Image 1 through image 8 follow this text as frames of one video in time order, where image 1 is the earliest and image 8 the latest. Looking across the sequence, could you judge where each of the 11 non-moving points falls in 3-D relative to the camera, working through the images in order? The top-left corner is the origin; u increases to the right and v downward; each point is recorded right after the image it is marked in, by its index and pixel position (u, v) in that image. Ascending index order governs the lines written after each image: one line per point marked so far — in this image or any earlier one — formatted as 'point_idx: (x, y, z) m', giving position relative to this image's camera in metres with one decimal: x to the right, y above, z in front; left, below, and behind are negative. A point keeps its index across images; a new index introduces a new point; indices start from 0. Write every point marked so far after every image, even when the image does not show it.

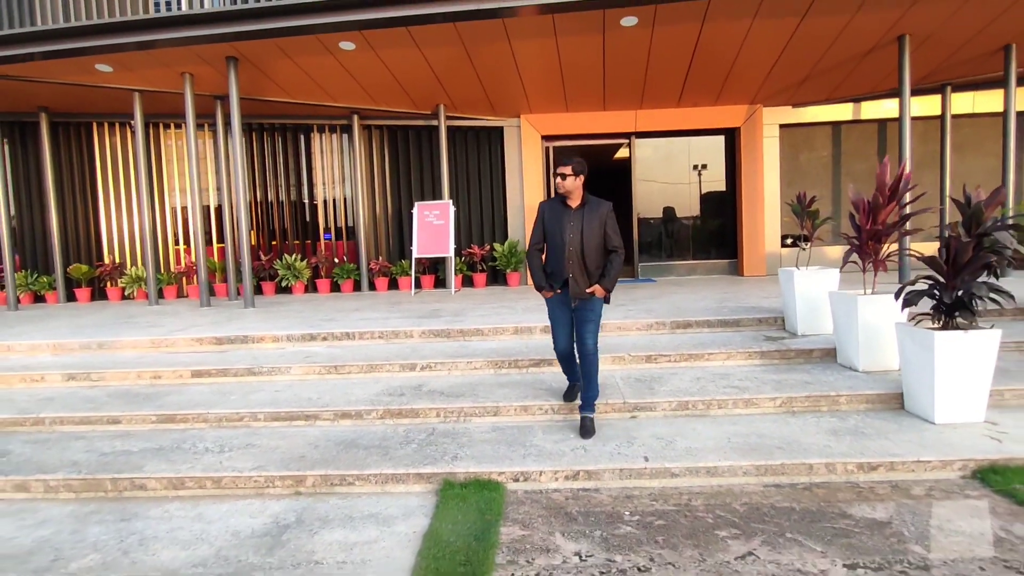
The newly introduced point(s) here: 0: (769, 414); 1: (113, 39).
0: (+1.6, -0.8, +4.0) m
1: (-4.7, +2.9, +7.4) m
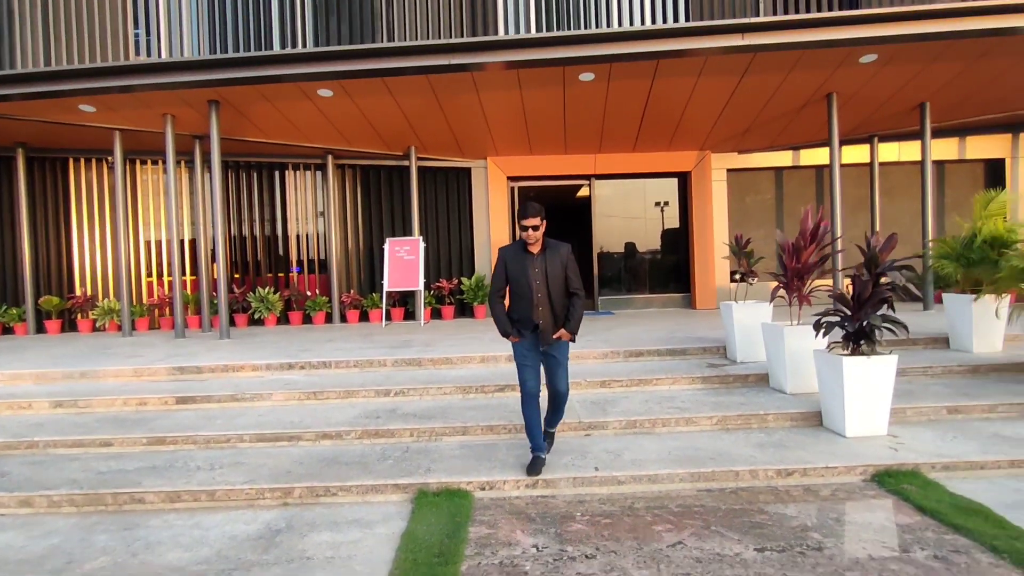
0: (+1.4, -1.0, +4.5) m
1: (-5.1, +2.5, +7.8) m
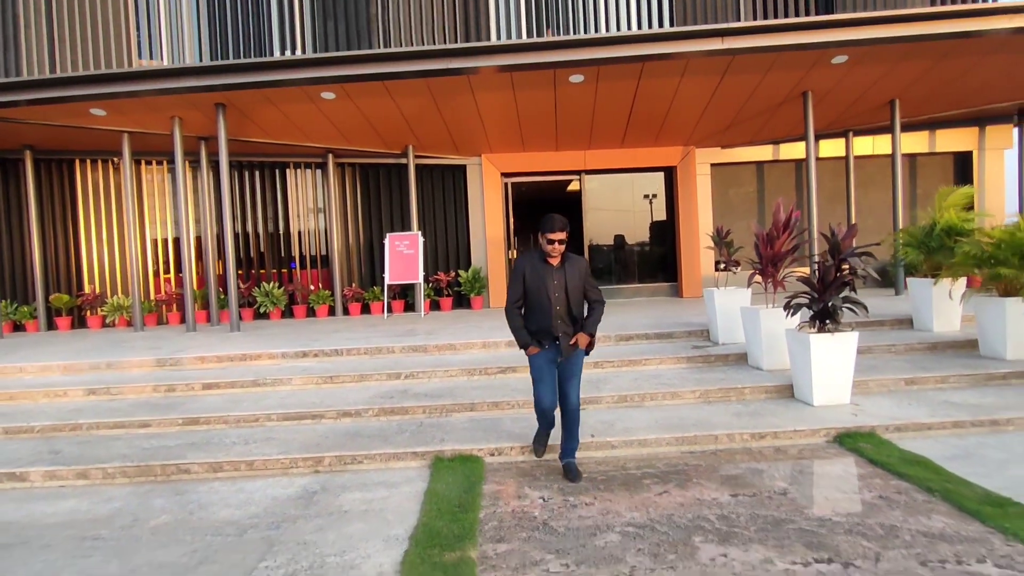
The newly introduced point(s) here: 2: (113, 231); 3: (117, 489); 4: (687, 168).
0: (+1.4, -0.9, +5.0) m
1: (-5.2, +2.6, +8.2) m
2: (-7.0, +1.0, +11.1) m
3: (-2.5, -1.3, +4.0) m
4: (+3.1, +2.1, +11.1) m
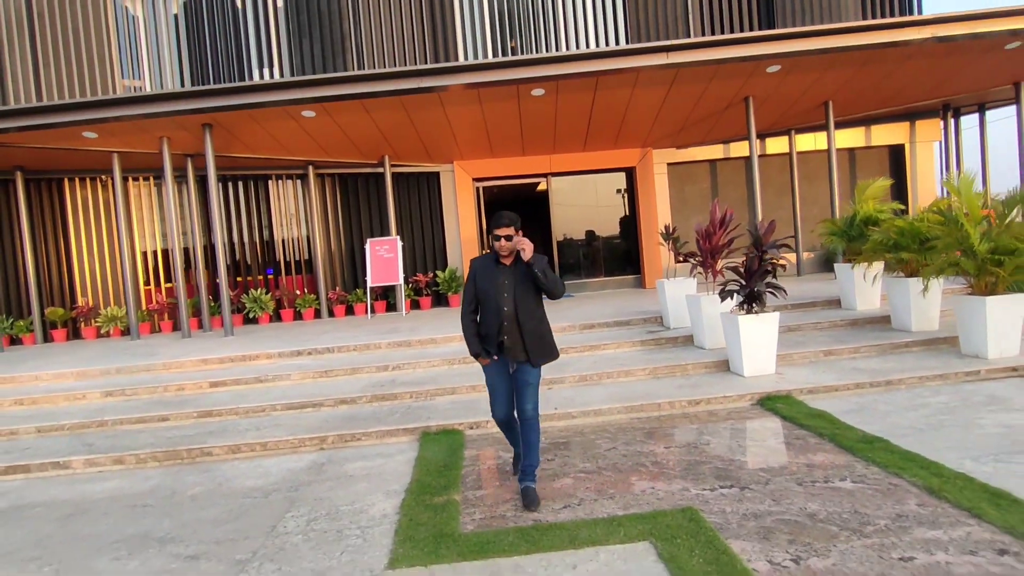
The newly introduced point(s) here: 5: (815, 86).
0: (+1.2, -0.8, +5.8) m
1: (-5.7, +2.4, +8.7) m
2: (-7.5, +0.8, +11.6) m
3: (-2.7, -1.4, +4.7) m
4: (+2.5, +2.3, +12.0) m
5: (+4.5, +3.0, +9.5) m
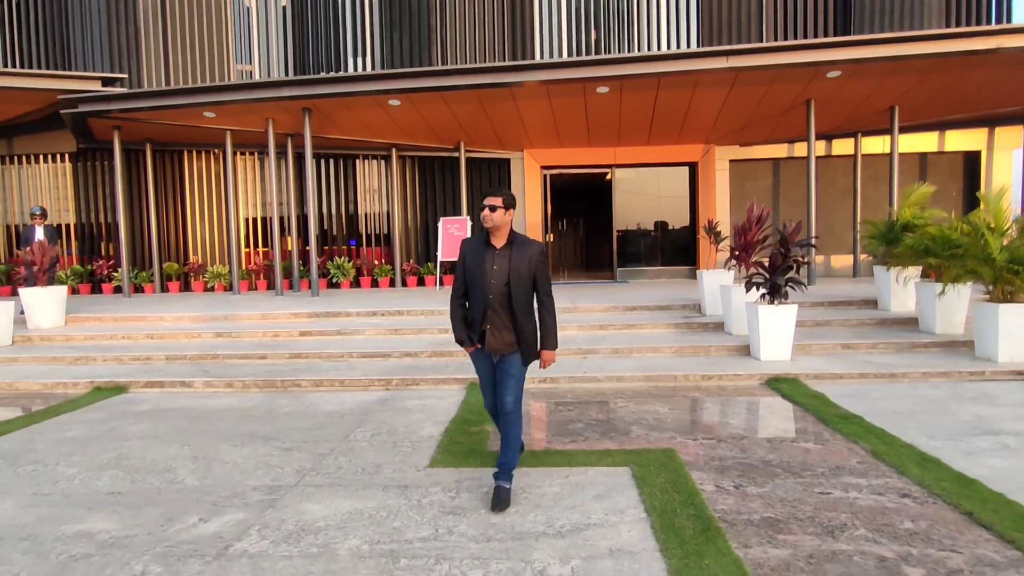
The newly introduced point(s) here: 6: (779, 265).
0: (+1.6, -0.7, +6.5) m
1: (-4.6, +3.0, +10.1) m
2: (-6.2, +1.6, +13.2) m
3: (-2.4, -1.0, +5.9) m
4: (+3.8, +2.4, +12.4) m
5: (+5.6, +3.0, +9.7) m
6: (+2.6, +0.2, +6.1) m
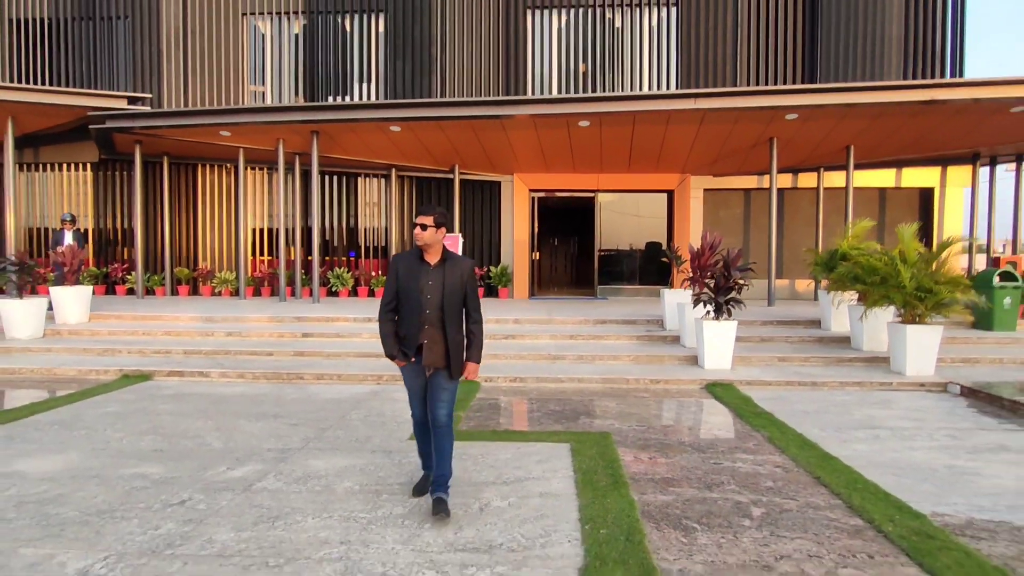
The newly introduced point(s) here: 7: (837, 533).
0: (+1.3, -0.9, +7.4) m
1: (-4.8, +3.0, +11.1) m
2: (-6.5, +1.5, +14.1) m
3: (-2.7, -1.0, +6.7) m
4: (+3.6, +2.0, +13.4) m
5: (+5.4, +2.6, +10.7) m
6: (+2.4, 0.0, +7.1) m
7: (+1.6, -1.2, +3.1) m
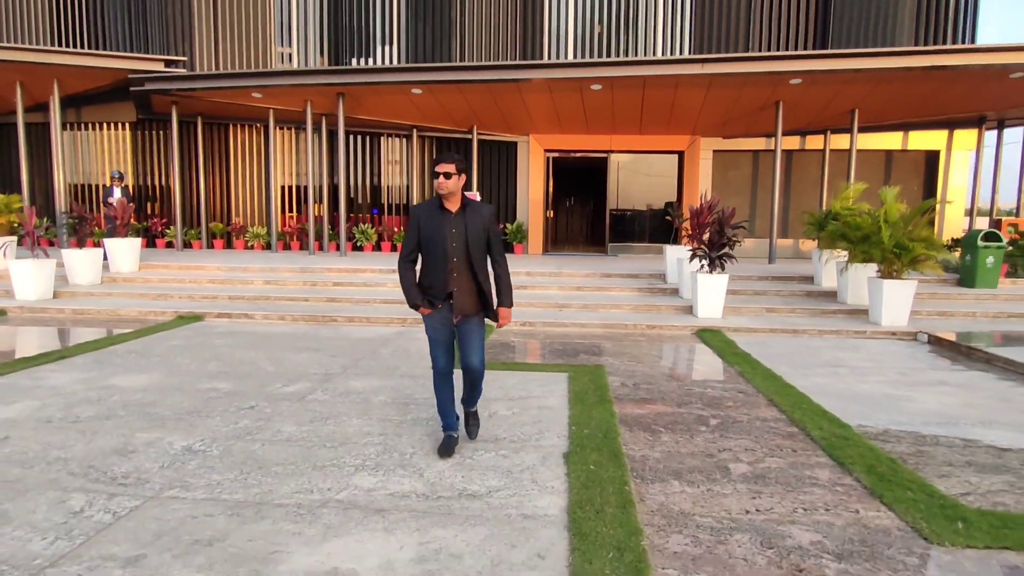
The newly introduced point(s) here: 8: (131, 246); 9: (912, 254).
0: (+1.5, -0.3, +8.1) m
1: (-4.5, +3.8, +11.7) m
2: (-6.1, +2.6, +14.9) m
3: (-2.5, -0.4, +7.6) m
4: (+4.0, +3.0, +13.9) m
5: (+5.7, +3.4, +11.1) m
6: (+2.5, +0.6, +7.7) m
7: (+1.6, -0.9, +3.8) m
8: (-6.2, +0.7, +10.3) m
9: (+4.6, +0.4, +7.3) m
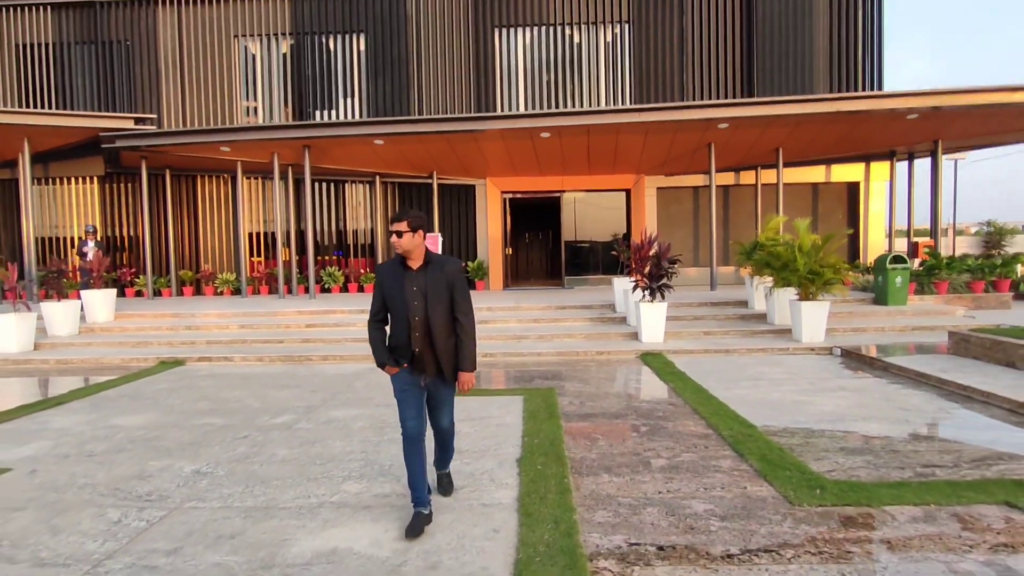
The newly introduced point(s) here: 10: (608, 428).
0: (+0.9, -0.7, +8.9) m
1: (-5.4, +3.0, +12.4) m
2: (-7.1, +1.5, +15.5) m
3: (-3.0, -1.0, +8.2) m
4: (+3.0, +2.3, +15.0) m
5: (+4.9, +2.9, +12.3) m
6: (+2.0, +0.2, +8.6) m
7: (+1.3, -1.1, +4.6) m
8: (-6.9, -0.1, +10.8) m
9: (+4.1, +0.1, +8.3) m
10: (+0.7, -1.1, +4.9) m
